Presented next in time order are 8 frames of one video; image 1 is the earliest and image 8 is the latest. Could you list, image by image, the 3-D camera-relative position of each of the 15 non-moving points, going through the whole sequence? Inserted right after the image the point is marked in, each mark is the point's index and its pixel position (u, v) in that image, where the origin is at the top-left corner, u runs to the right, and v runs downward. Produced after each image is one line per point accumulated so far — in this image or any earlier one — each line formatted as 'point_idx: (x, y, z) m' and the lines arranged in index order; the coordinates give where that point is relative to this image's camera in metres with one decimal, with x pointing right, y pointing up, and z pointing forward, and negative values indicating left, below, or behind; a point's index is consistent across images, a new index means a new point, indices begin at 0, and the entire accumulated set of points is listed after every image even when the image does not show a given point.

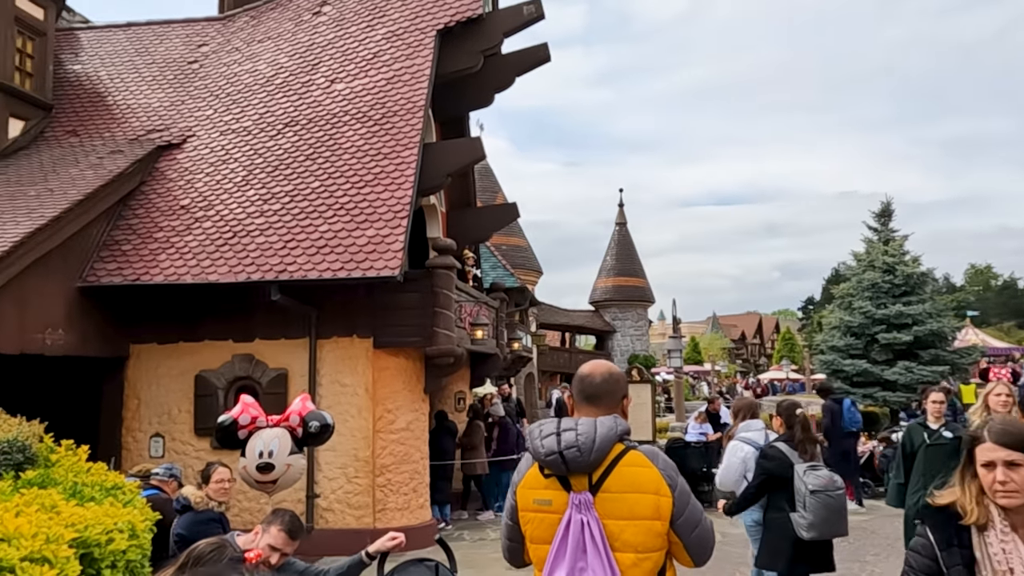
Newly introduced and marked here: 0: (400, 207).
0: (-1.4, +1.0, +9.9) m
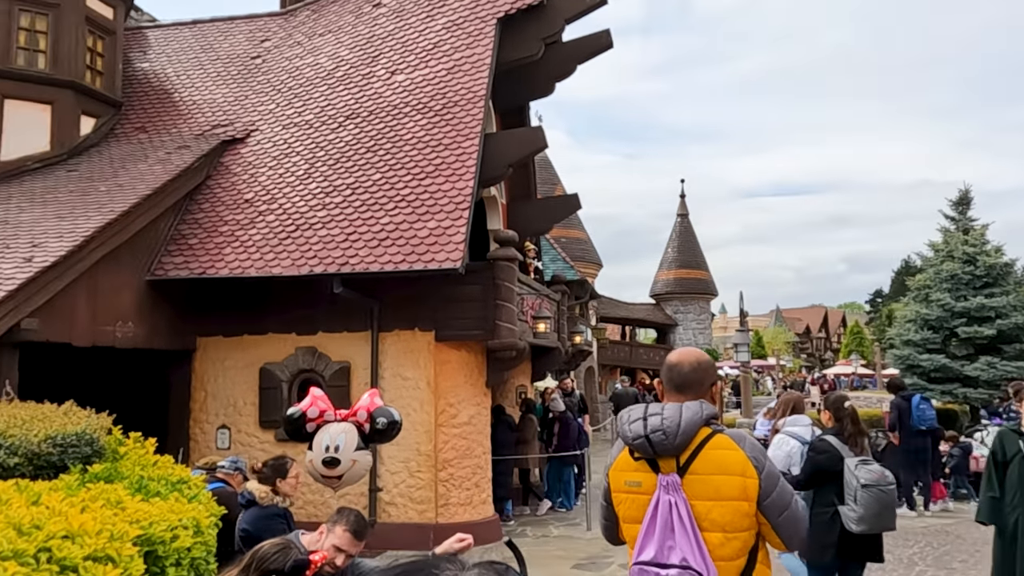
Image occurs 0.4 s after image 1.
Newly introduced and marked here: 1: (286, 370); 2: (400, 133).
0: (-0.6, +1.1, +9.8) m
1: (-3.0, -1.1, +10.5) m
2: (-1.5, +2.1, +10.7) m
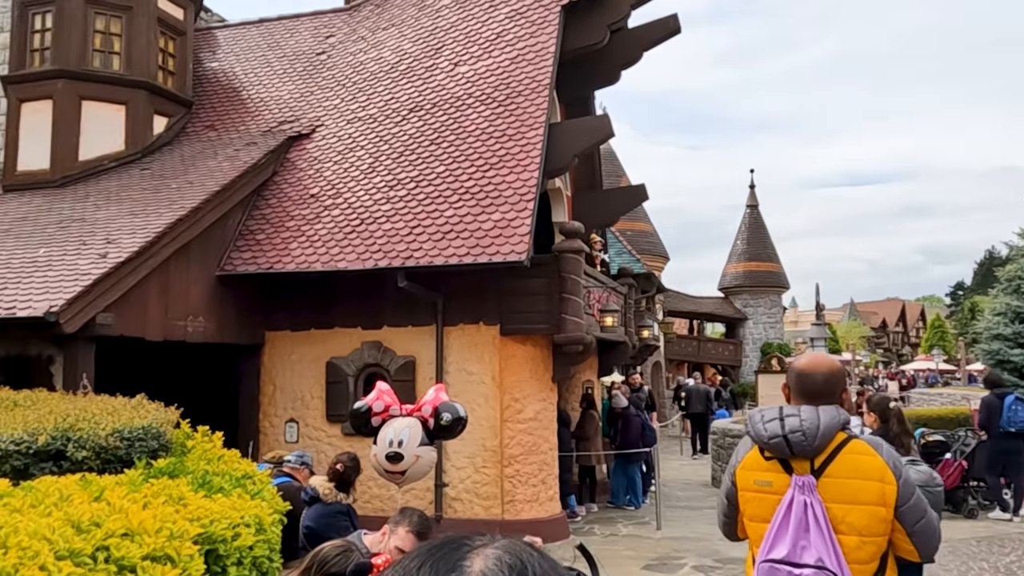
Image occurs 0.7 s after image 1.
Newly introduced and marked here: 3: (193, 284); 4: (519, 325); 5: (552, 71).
0: (+0.2, +1.2, +9.6) m
1: (-2.1, -1.0, +10.5) m
2: (-0.7, +2.2, +10.5) m
3: (-3.9, 0.0, +9.6) m
4: (+0.1, -0.5, +10.0) m
5: (+0.5, +2.9, +10.5) m
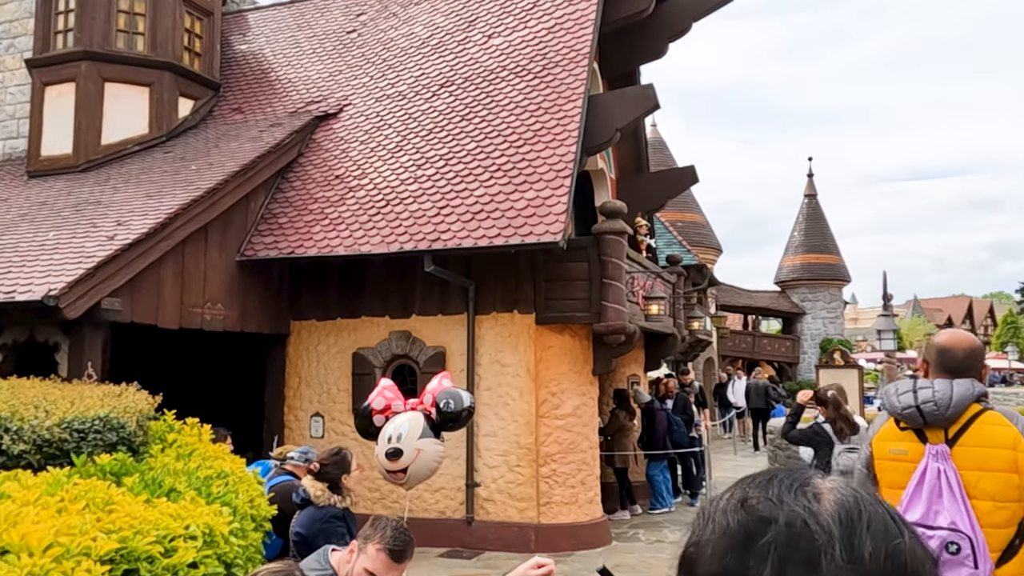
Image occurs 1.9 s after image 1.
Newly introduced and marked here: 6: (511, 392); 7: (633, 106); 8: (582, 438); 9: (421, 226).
0: (+0.6, +1.4, +8.8) m
1: (-1.7, -0.9, +9.9) m
2: (-0.2, +2.4, +9.8) m
3: (-3.5, +0.2, +9.1) m
4: (+0.5, -0.3, +9.2) m
5: (+1.0, +3.1, +9.7) m
6: (0.0, -1.2, +9.3) m
7: (+1.4, +2.2, +9.4) m
8: (+0.8, -1.8, +9.5) m
9: (-1.0, +0.7, +8.8) m
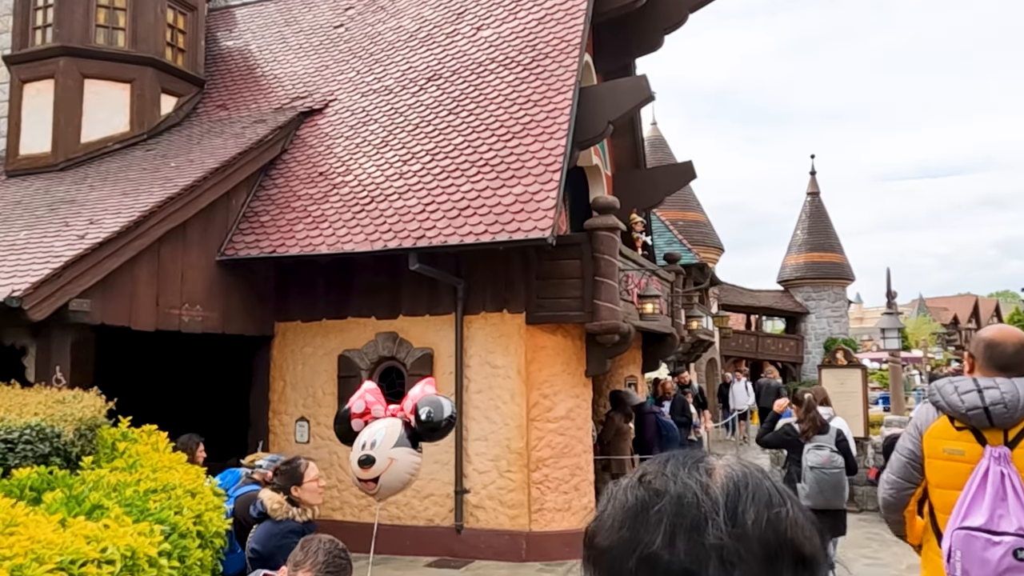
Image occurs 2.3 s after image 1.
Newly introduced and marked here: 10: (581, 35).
0: (+0.4, +1.4, +8.5) m
1: (-1.8, -0.9, +9.6) m
2: (-0.3, +2.4, +9.5) m
3: (-3.6, +0.2, +8.8) m
4: (+0.4, -0.3, +8.9) m
5: (+0.8, +3.1, +9.4) m
6: (-0.1, -1.2, +8.9) m
7: (+1.3, +2.2, +9.1) m
8: (+0.7, -1.8, +9.1) m
9: (-1.2, +0.7, +8.5) m
10: (+0.8, +3.0, +9.4) m
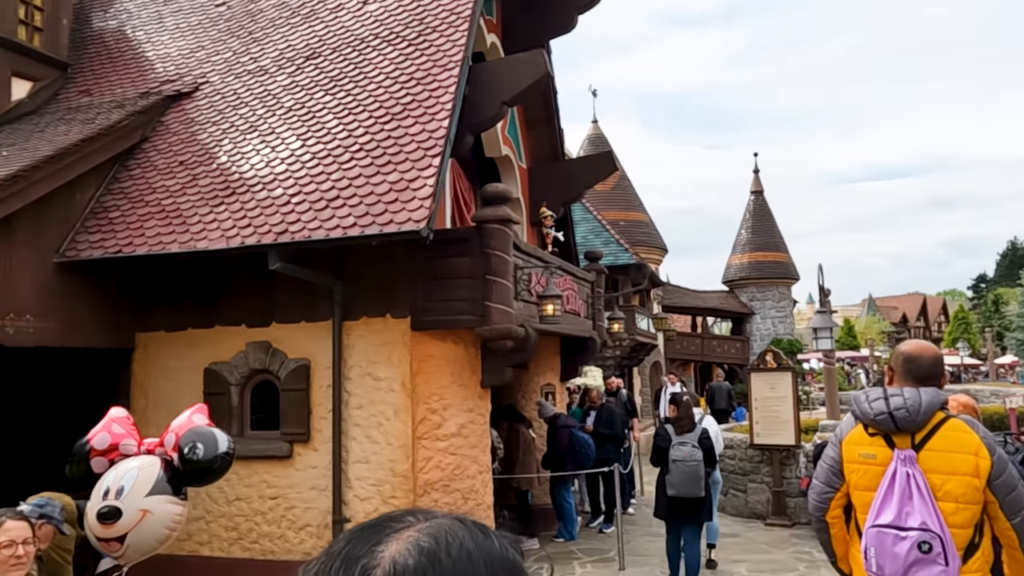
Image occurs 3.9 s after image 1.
0: (-0.7, +1.4, +7.5) m
1: (-3.0, -0.9, +8.4) m
2: (-1.6, +2.3, +8.5) m
3: (-4.7, +0.1, +7.6) m
4: (-0.8, -0.3, +7.9) m
5: (-0.4, +3.1, +8.4) m
6: (-1.3, -1.2, +7.9) m
7: (+0.1, +2.2, +8.1) m
8: (-0.4, -1.8, +8.1) m
9: (-2.3, +0.7, +7.5) m
10: (-0.4, +3.0, +8.4) m
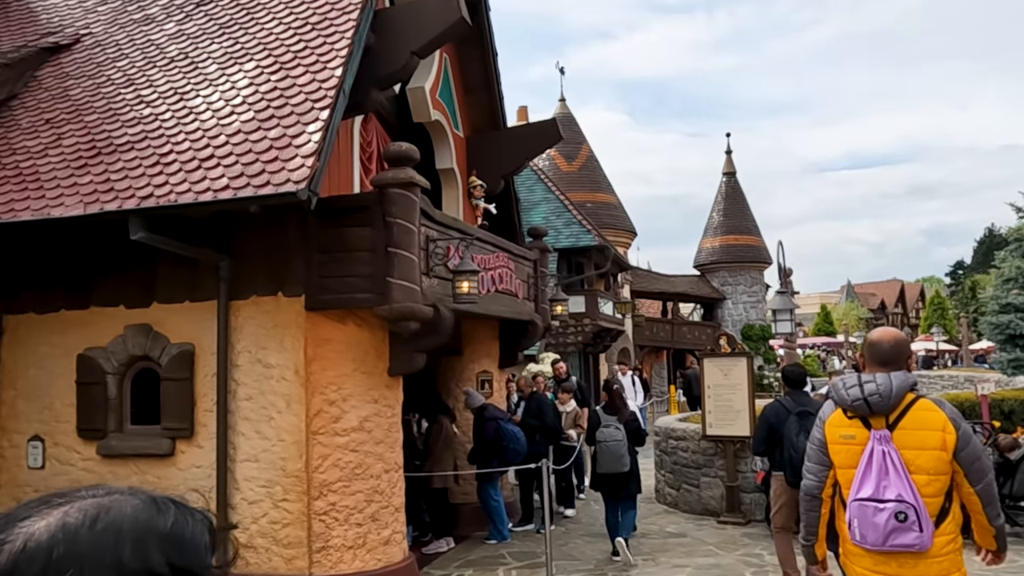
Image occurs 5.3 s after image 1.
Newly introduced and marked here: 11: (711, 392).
0: (-1.6, +1.6, +6.5) m
1: (-3.8, -0.7, +7.4) m
2: (-2.4, +2.6, +7.5) m
3: (-5.5, +0.3, +6.5) m
4: (-1.6, -0.1, +6.9) m
5: (-1.2, +3.3, +7.4) m
6: (-2.1, -1.0, +7.0) m
7: (-0.7, +2.4, +7.1) m
8: (-1.2, -1.6, +7.2) m
9: (-3.1, +0.9, +6.5) m
10: (-1.2, +3.2, +7.4) m
11: (+2.6, -1.3, +10.1) m
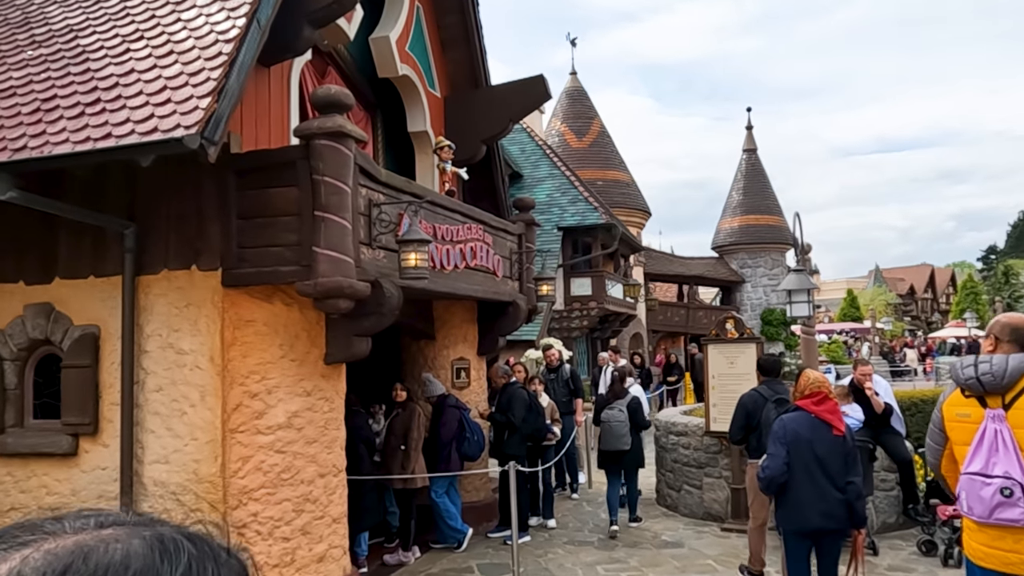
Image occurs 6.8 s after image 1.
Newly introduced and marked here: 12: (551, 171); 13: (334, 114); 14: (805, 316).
0: (-1.9, +1.8, +5.4) m
1: (-4.1, -0.4, +6.4) m
2: (-2.7, +2.8, +6.4) m
3: (-5.9, +0.5, +5.5) m
4: (-1.9, +0.1, +5.9) m
5: (-1.6, +3.5, +6.3) m
6: (-2.4, -0.8, +5.9) m
7: (-1.1, +2.6, +6.0) m
8: (-1.6, -1.4, +6.1) m
9: (-3.5, +1.1, +5.4) m
10: (-1.6, +3.5, +6.2) m
11: (+2.3, -1.1, +8.9) m
12: (+1.0, +2.9, +19.6) m
13: (-1.3, +1.3, +5.9) m
14: (+4.0, -0.4, +10.8) m
